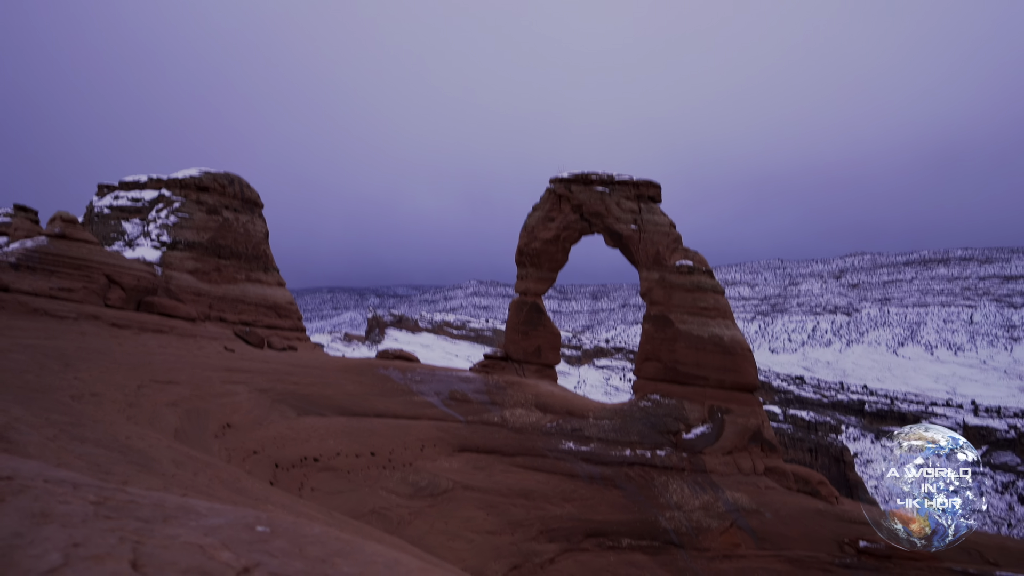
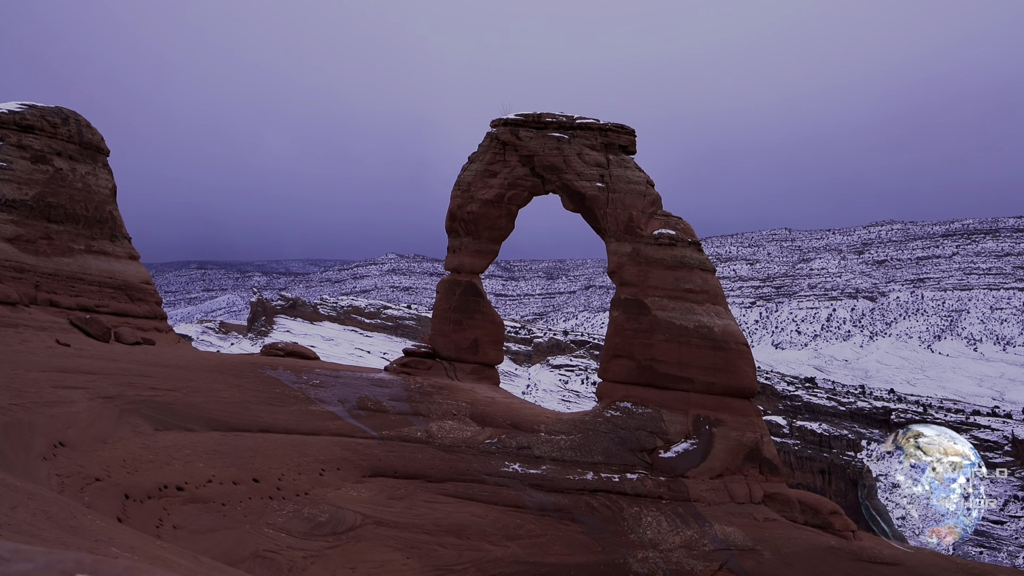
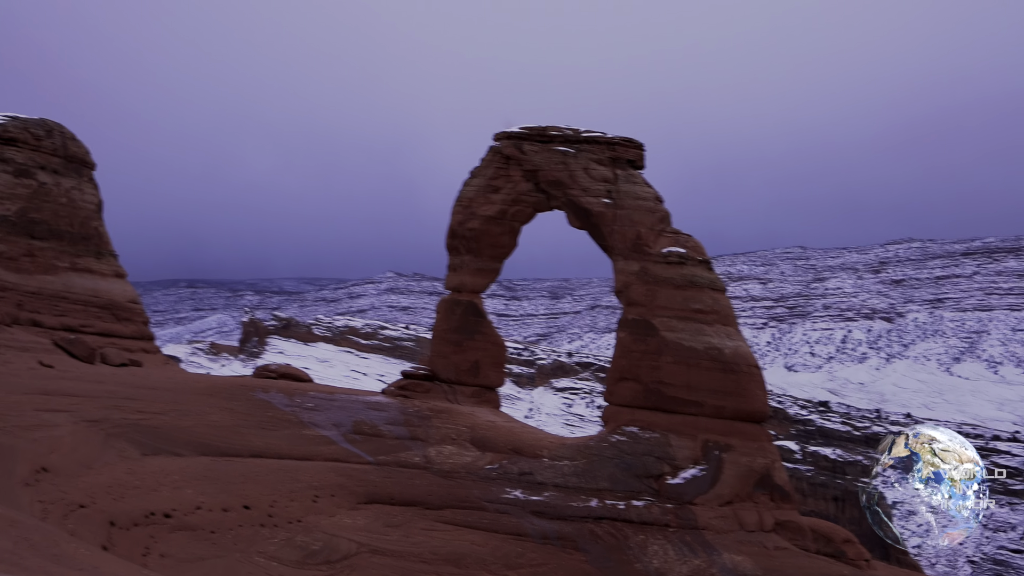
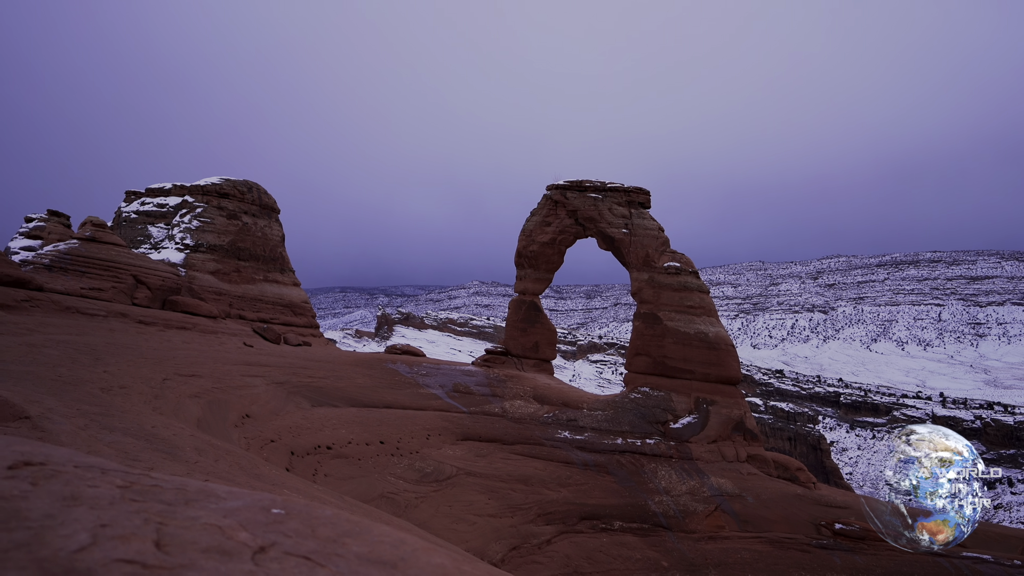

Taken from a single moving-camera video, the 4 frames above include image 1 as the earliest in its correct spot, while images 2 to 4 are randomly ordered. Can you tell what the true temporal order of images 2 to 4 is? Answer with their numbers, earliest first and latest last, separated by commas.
4, 2, 3
